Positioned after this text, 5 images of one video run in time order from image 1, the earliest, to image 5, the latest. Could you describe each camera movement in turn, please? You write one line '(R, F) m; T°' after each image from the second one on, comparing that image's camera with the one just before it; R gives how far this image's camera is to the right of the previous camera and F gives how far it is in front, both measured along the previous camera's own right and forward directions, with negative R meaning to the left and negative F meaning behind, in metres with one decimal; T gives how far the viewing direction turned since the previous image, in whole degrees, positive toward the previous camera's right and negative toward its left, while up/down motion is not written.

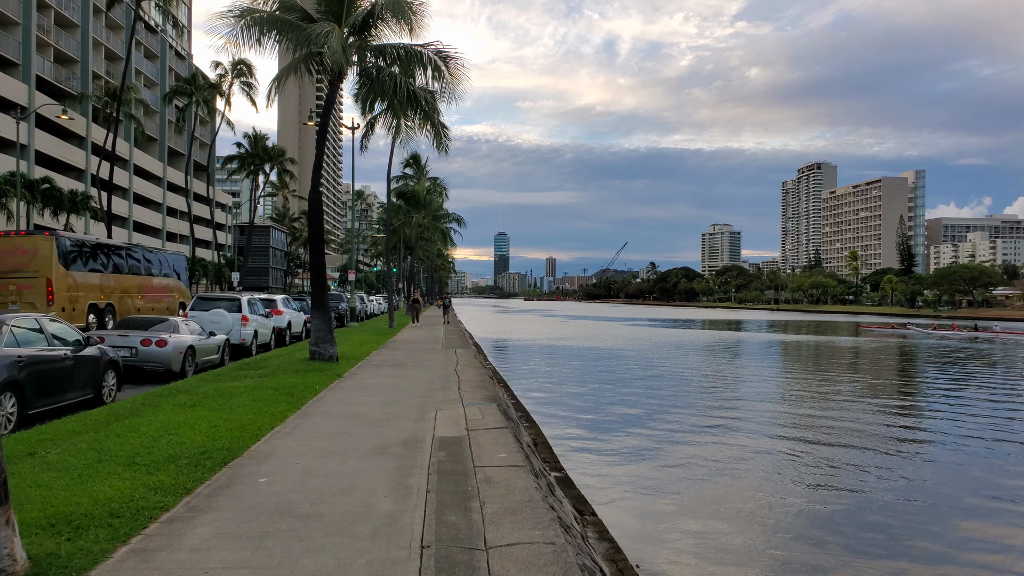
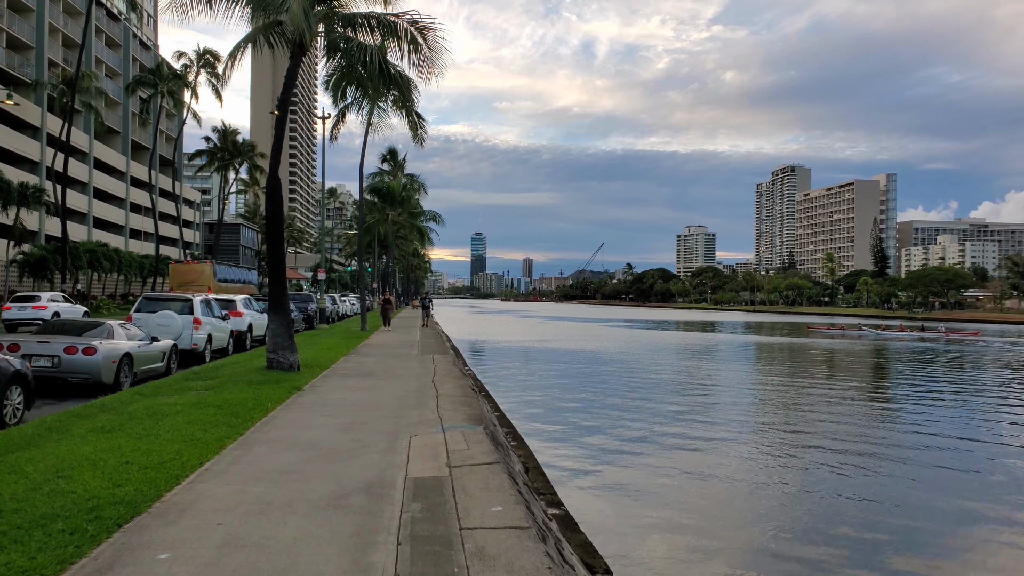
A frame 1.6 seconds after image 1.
(-0.1, +1.4) m; +2°
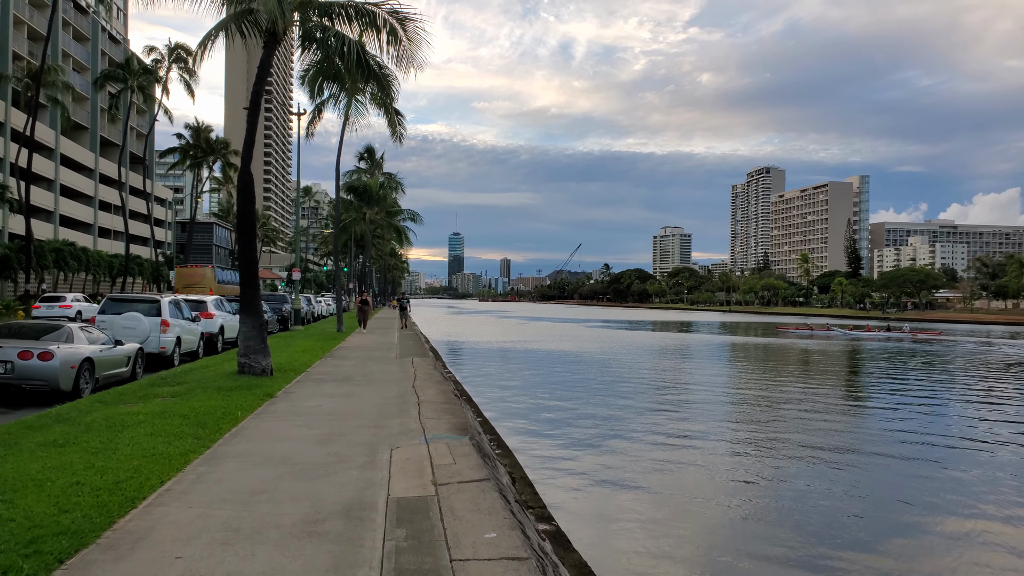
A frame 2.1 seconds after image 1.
(-0.1, +0.4) m; +2°
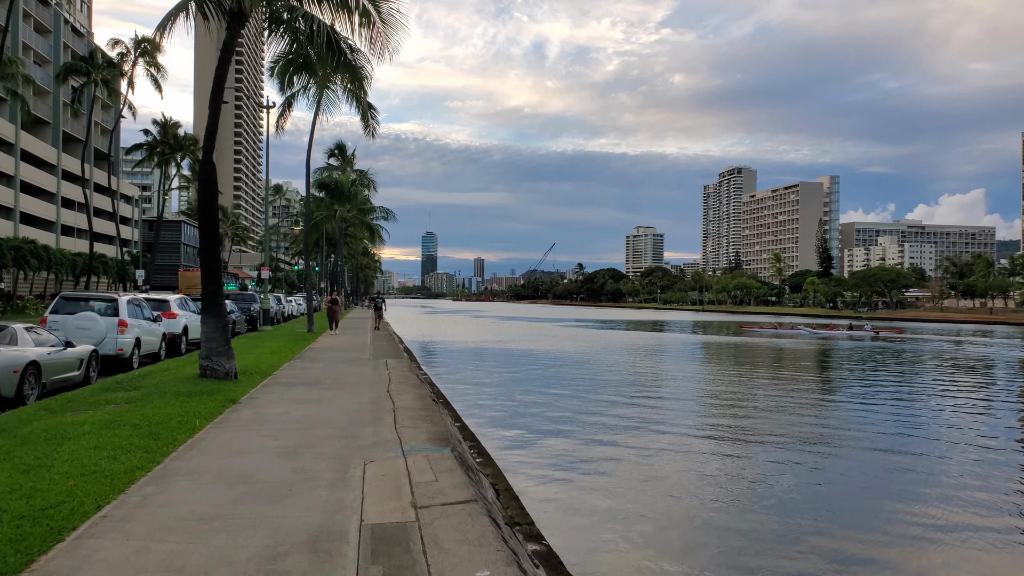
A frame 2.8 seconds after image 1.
(-0.1, +0.6) m; +2°
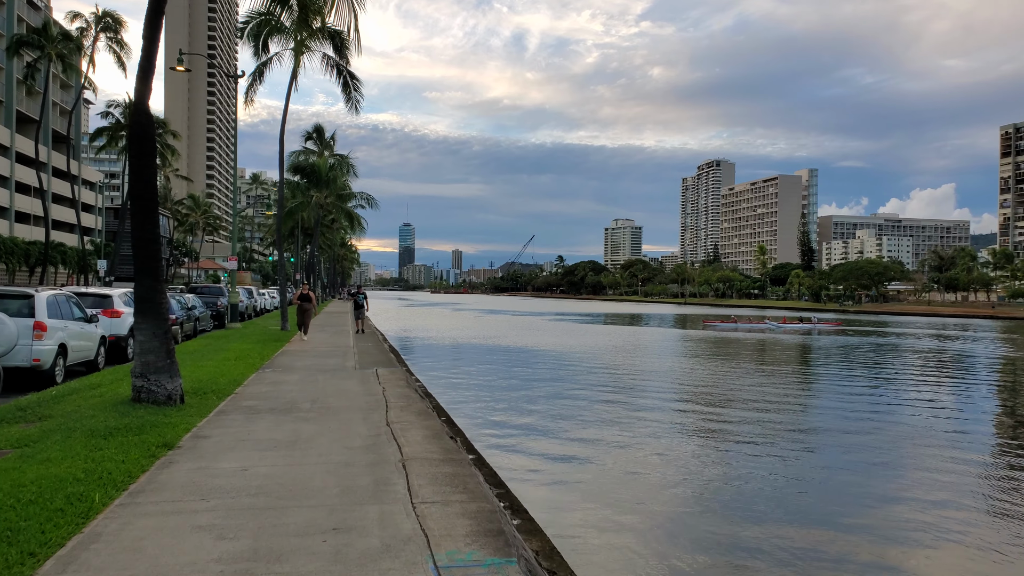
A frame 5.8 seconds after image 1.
(-0.7, +2.5) m; +2°
